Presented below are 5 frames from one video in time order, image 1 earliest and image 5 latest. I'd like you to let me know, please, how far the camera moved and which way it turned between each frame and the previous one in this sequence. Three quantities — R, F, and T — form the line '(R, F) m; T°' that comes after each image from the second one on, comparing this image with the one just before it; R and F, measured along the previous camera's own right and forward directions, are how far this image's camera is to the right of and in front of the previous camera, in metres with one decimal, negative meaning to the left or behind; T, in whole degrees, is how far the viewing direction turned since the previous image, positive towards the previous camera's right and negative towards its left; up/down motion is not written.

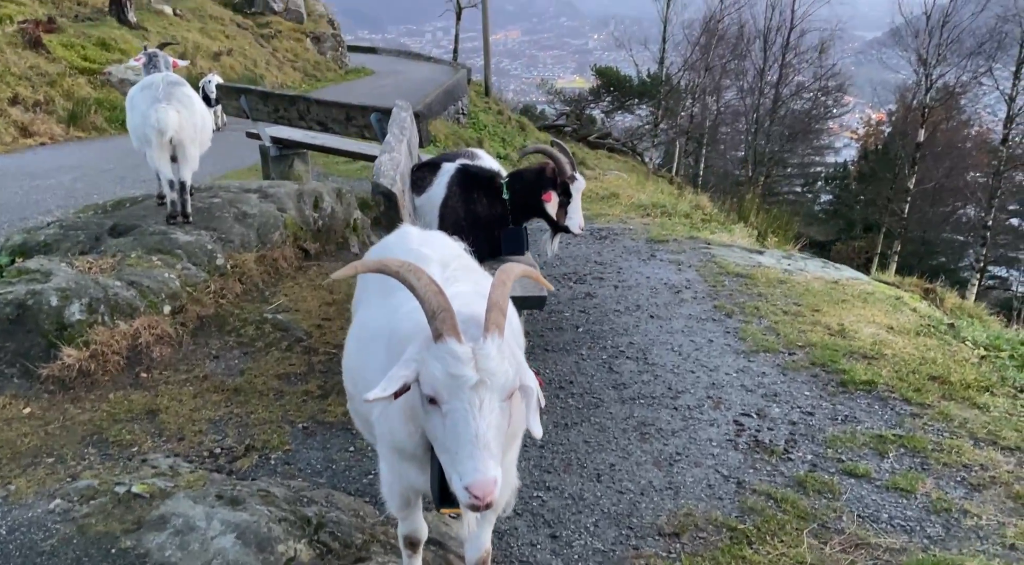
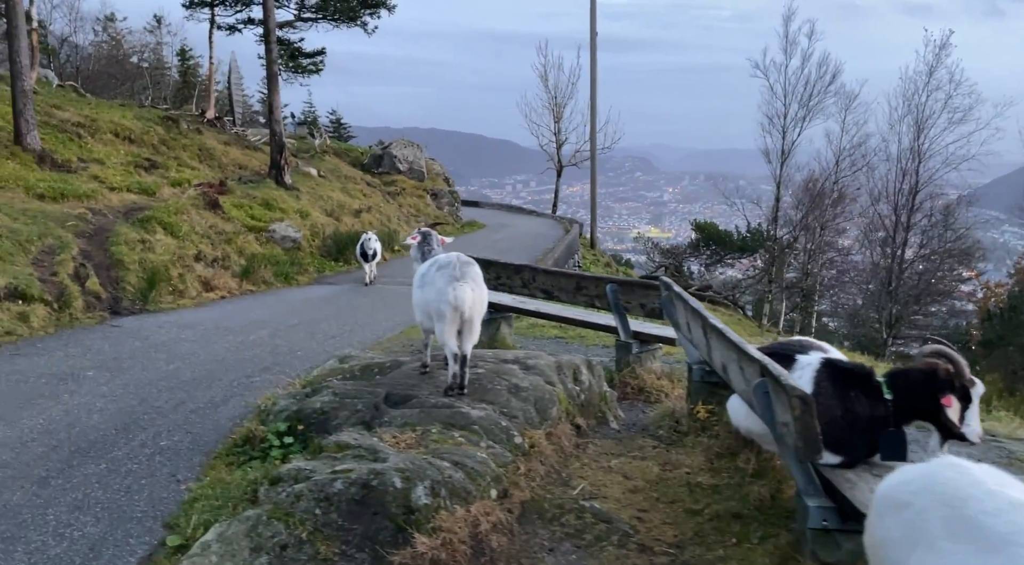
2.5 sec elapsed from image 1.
(-1.2, 0.0) m; -6°
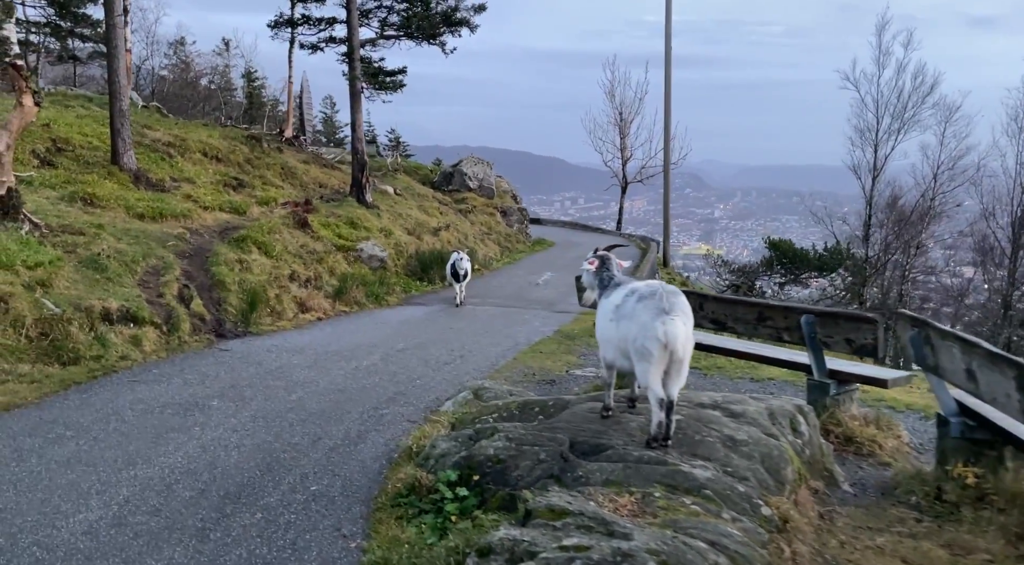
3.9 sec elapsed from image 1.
(-0.9, +0.6) m; -4°
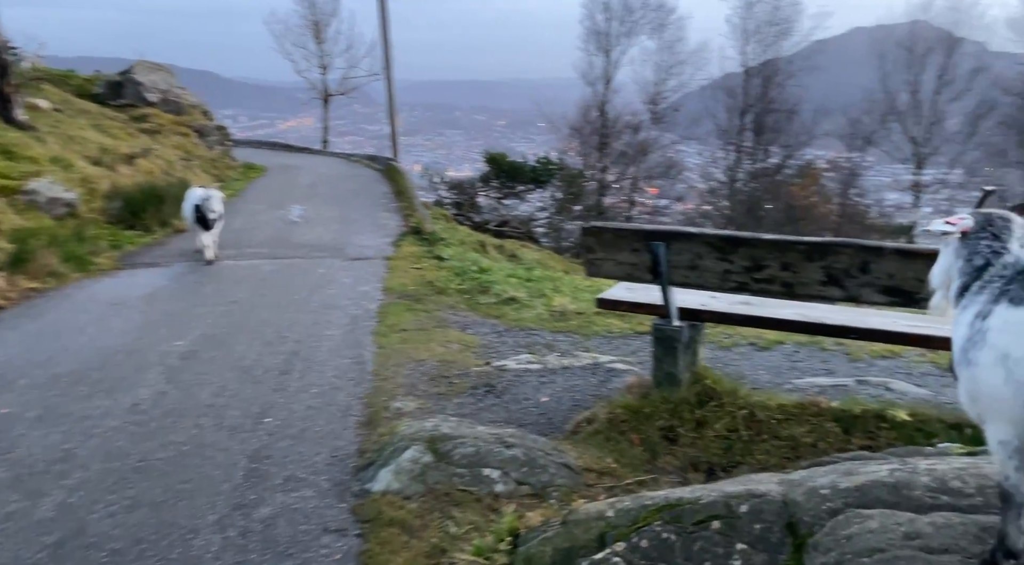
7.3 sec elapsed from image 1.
(-1.5, +3.6) m; +23°
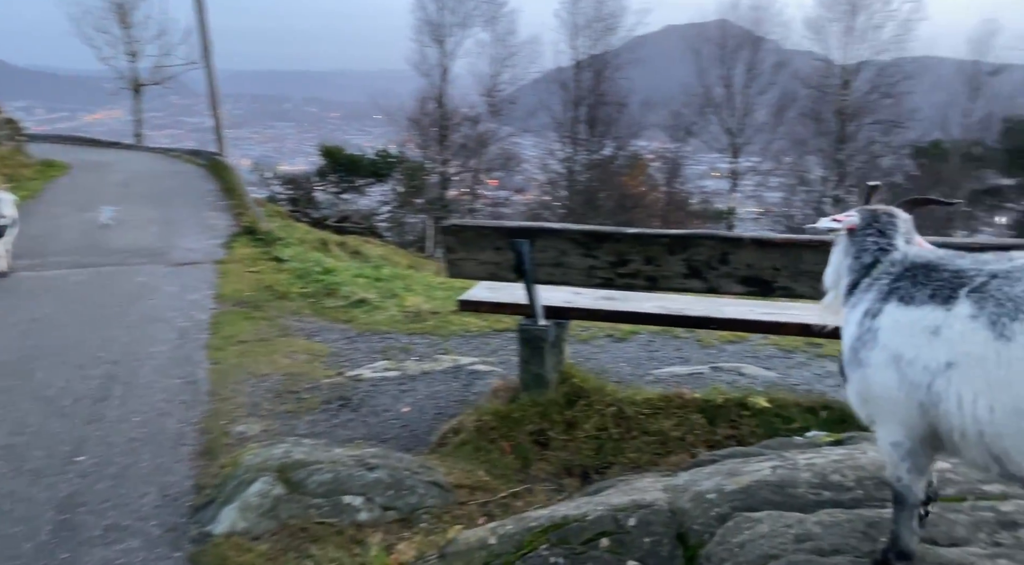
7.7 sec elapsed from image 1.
(-0.1, +0.3) m; +11°
